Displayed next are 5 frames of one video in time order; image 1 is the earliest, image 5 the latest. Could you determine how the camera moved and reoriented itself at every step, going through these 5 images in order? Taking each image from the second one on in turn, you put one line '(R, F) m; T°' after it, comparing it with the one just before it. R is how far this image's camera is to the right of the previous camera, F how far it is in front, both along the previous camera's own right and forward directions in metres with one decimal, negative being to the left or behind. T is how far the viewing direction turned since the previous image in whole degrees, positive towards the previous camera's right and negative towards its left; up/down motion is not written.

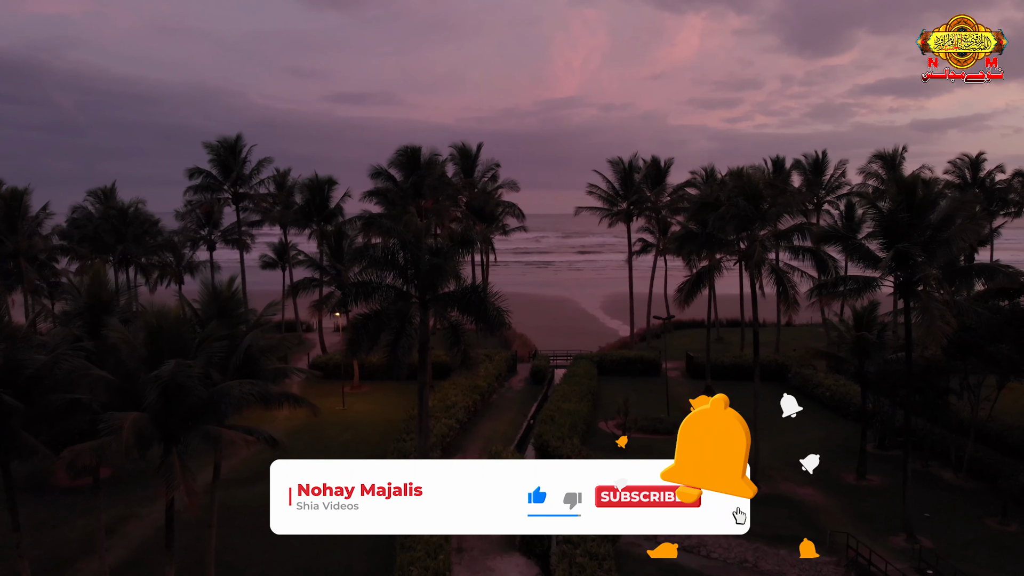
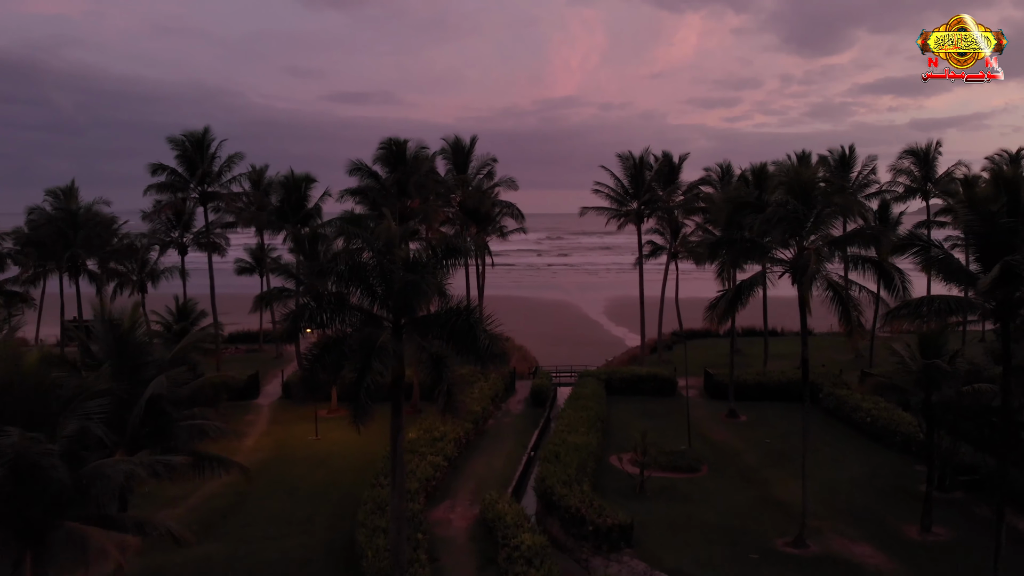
(0.0, +2.8) m; 0°
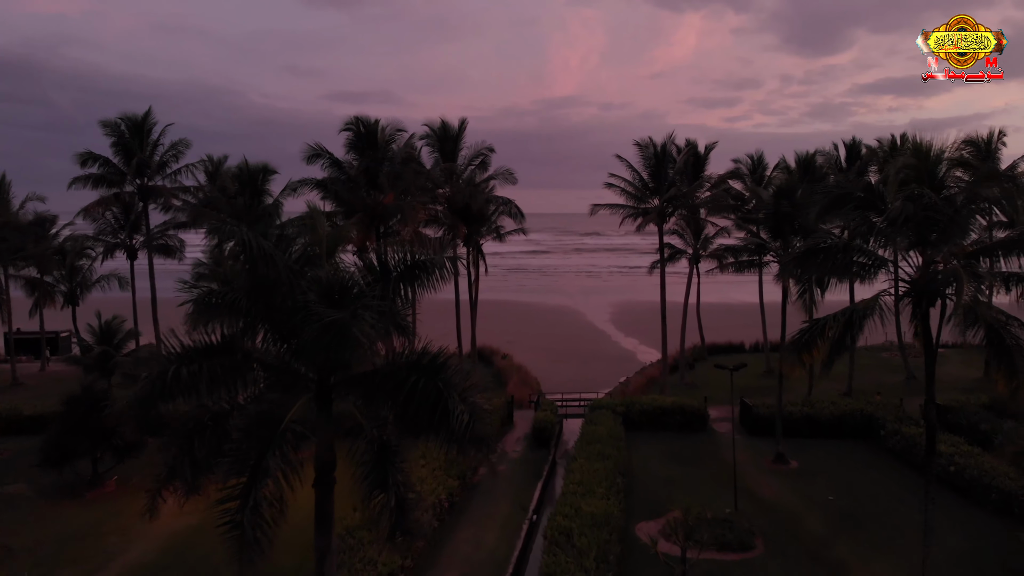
(0.0, +4.1) m; 0°
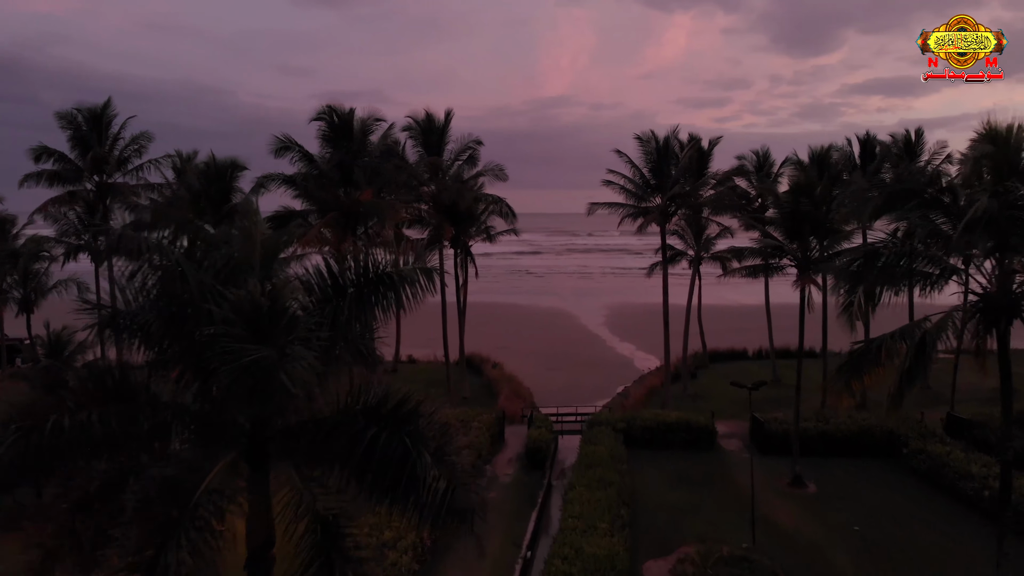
(0.0, +1.6) m; +1°
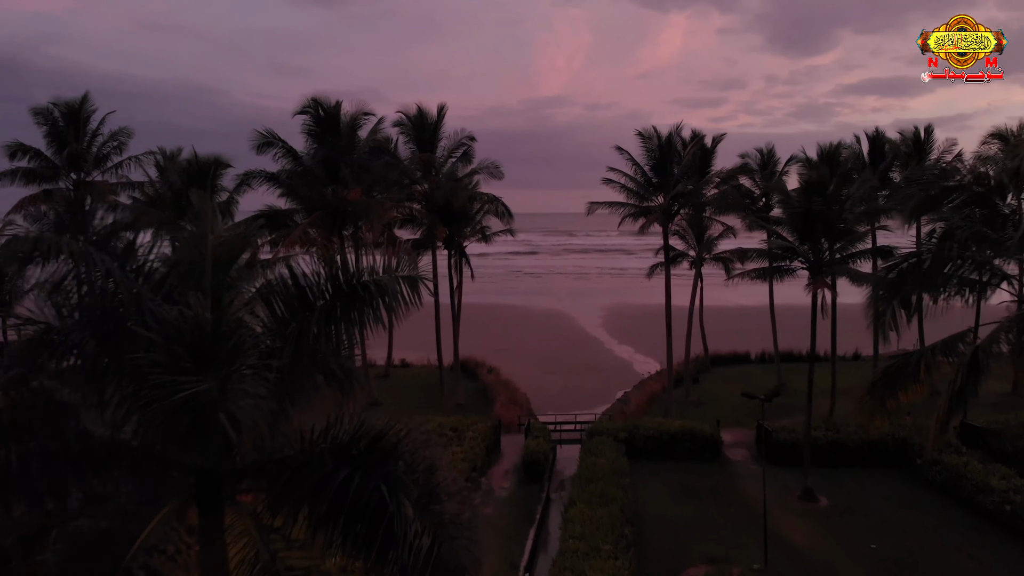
(0.0, +0.8) m; 0°
